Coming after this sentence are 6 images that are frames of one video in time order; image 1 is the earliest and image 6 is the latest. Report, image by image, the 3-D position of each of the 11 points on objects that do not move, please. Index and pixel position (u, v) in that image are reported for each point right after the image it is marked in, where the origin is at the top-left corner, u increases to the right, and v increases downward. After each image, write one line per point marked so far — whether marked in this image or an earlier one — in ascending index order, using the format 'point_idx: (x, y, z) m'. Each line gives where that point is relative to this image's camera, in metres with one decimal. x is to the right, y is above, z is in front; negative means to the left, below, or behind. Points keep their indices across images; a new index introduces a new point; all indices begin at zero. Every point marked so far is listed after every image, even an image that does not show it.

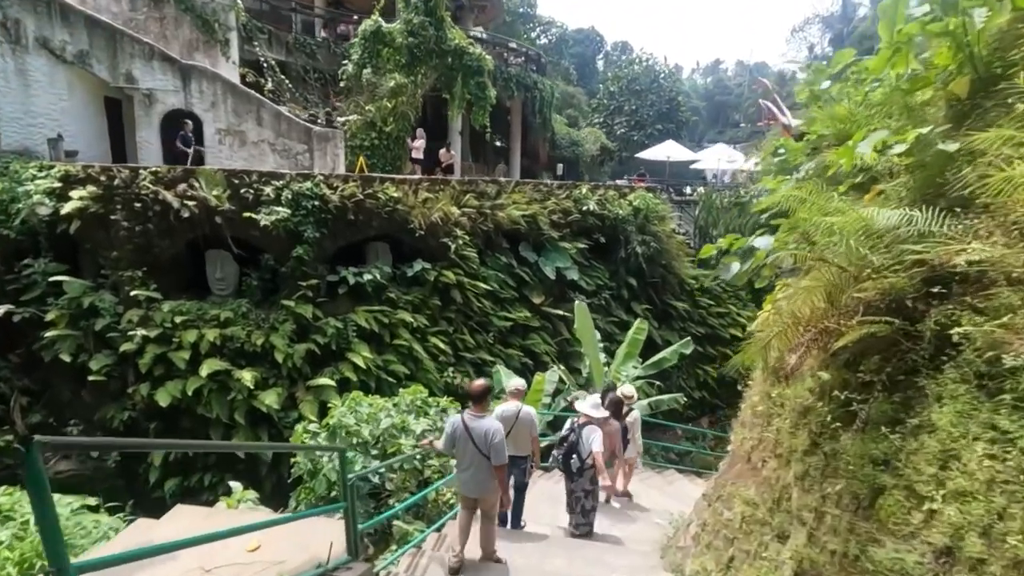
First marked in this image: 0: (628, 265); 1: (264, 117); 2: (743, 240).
0: (+2.9, +0.6, +13.6) m
1: (-4.7, +3.3, +10.2) m
2: (+1.9, +0.4, +4.3) m
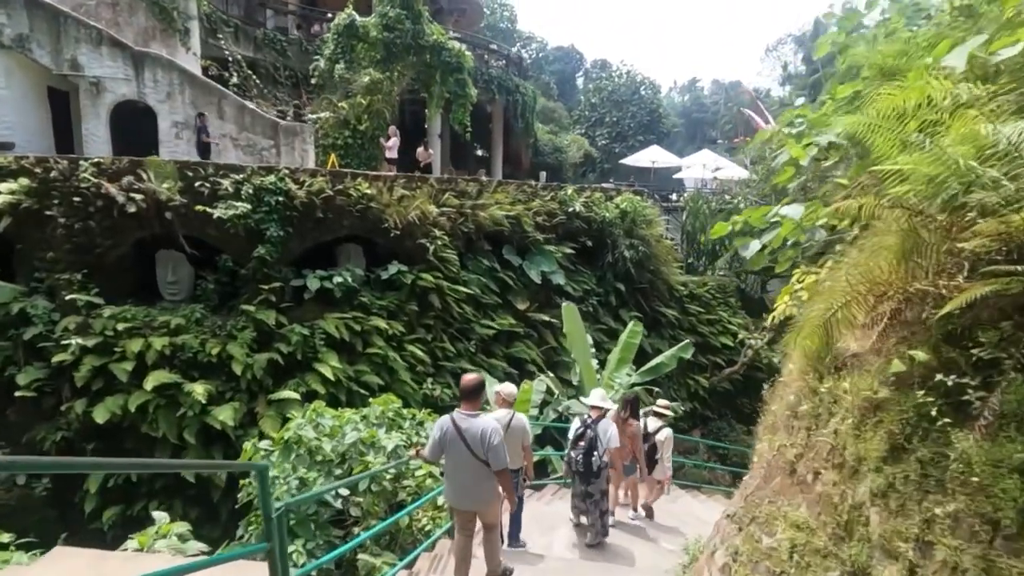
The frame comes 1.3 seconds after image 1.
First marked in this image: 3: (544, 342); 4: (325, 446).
0: (+2.5, +0.4, +13.0) m
1: (-5.1, +3.1, +9.5) m
2: (+1.8, +0.5, +3.7) m
3: (+0.7, -1.1, +10.8) m
4: (-1.7, -1.5, +4.9) m
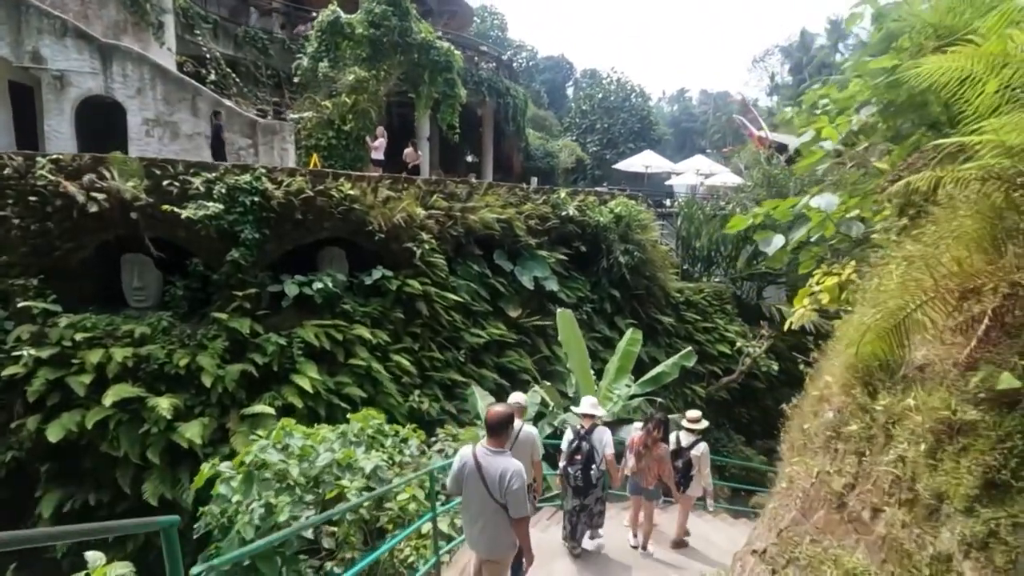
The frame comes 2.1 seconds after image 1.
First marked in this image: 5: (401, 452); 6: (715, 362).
0: (+2.3, +0.3, +12.6) m
1: (-5.2, +3.0, +9.0) m
2: (+1.7, +0.5, +3.2) m
3: (+0.5, -1.2, +10.3) m
4: (-1.8, -1.5, +4.4) m
5: (-1.1, -1.6, +5.3) m
6: (+5.4, -2.0, +14.2) m
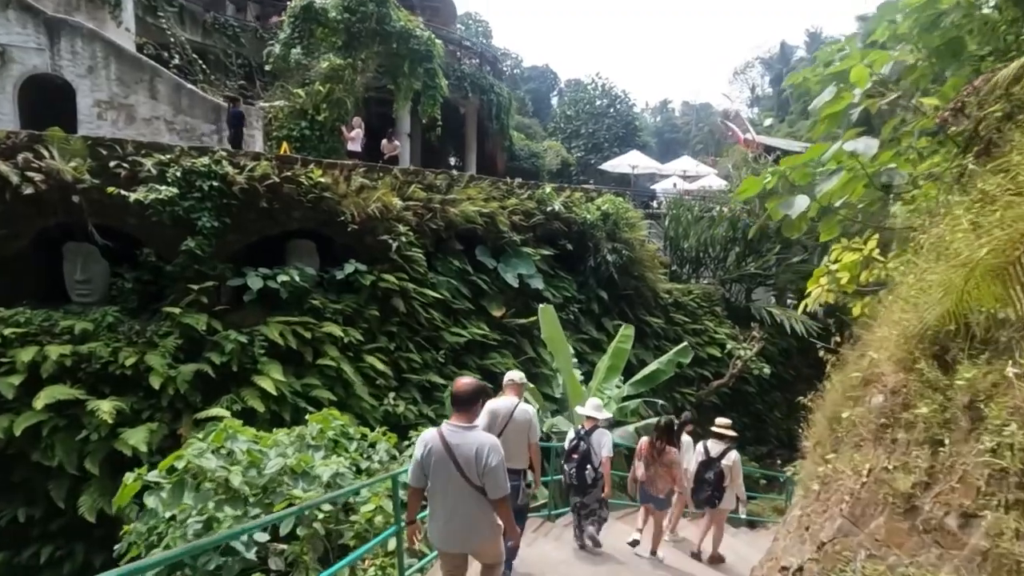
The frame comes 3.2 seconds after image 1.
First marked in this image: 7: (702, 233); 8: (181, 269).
0: (+1.9, +0.3, +12.1) m
1: (-5.5, +3.1, +8.3) m
2: (+1.6, +0.7, +2.8) m
3: (+0.2, -1.2, +9.8) m
4: (-1.9, -1.3, +3.7) m
5: (-1.3, -1.5, +4.6) m
6: (+5.0, -2.0, +13.7) m
7: (+5.6, +1.6, +15.7) m
8: (-4.4, +0.3, +7.0) m
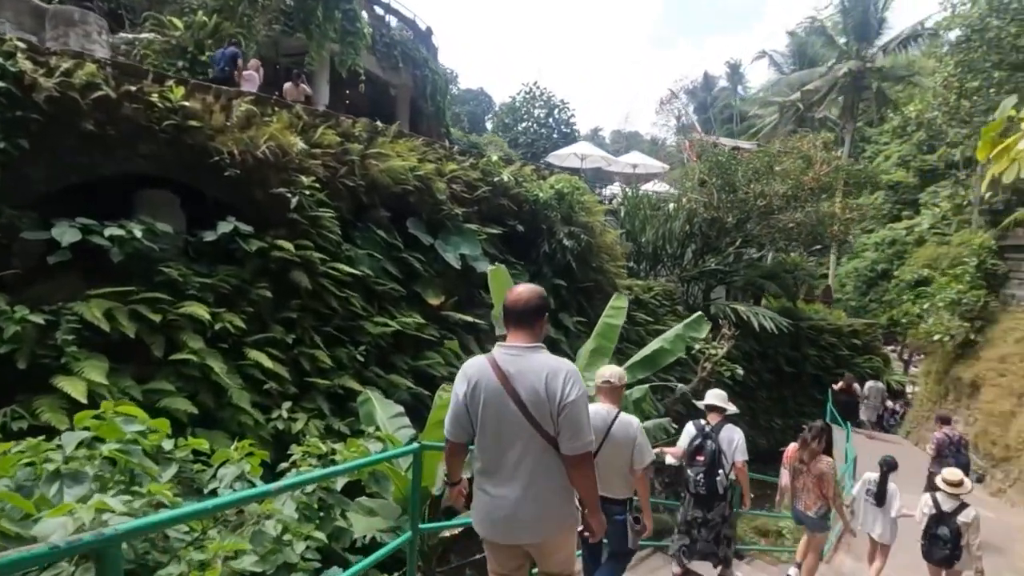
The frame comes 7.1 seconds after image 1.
0: (+0.8, +0.5, +10.3) m
1: (-6.2, +3.4, +5.8) m
2: (+1.6, +1.4, +1.0) m
3: (-0.7, -0.9, +7.7) m
4: (-2.0, -0.8, +1.5) m
5: (-1.5, -0.9, +2.4) m
6: (+3.6, -1.9, +12.2) m
7: (+4.0, +1.7, +14.4) m
8: (-4.9, +0.6, +4.5) m
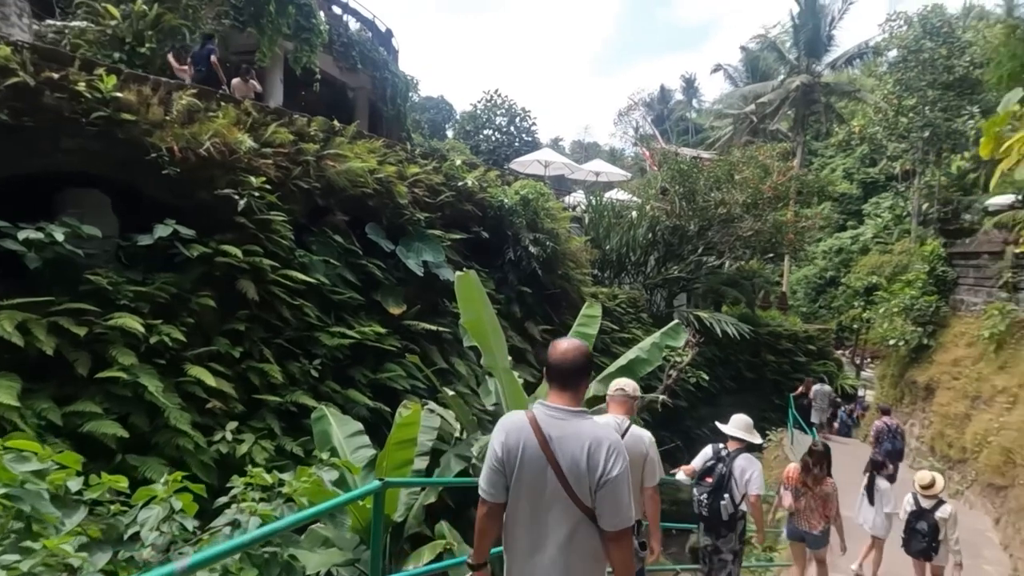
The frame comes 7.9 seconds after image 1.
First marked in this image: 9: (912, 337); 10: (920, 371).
0: (+0.1, +0.3, +10.1) m
1: (-6.5, +3.3, +5.1) m
2: (+1.5, +1.4, +0.9) m
3: (-1.1, -1.0, +7.4) m
4: (-2.0, -0.8, +1.0) m
5: (-1.6, -1.0, +2.0) m
6: (+2.8, -2.0, +12.1) m
7: (+3.0, +1.5, +14.4) m
8: (-5.1, +0.6, +3.9) m
9: (+9.1, -1.1, +12.2) m
10: (+9.1, -1.9, +11.9) m
